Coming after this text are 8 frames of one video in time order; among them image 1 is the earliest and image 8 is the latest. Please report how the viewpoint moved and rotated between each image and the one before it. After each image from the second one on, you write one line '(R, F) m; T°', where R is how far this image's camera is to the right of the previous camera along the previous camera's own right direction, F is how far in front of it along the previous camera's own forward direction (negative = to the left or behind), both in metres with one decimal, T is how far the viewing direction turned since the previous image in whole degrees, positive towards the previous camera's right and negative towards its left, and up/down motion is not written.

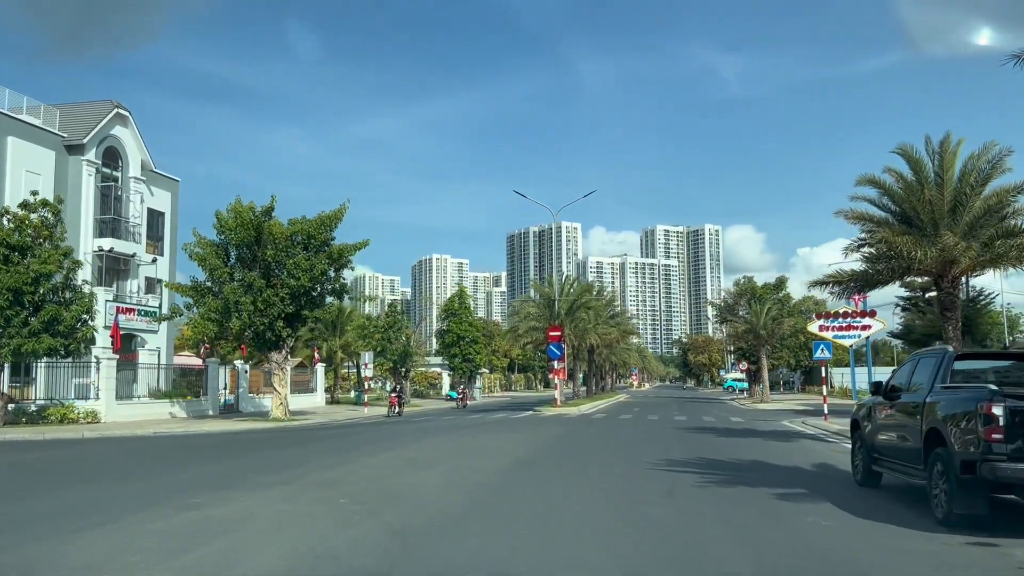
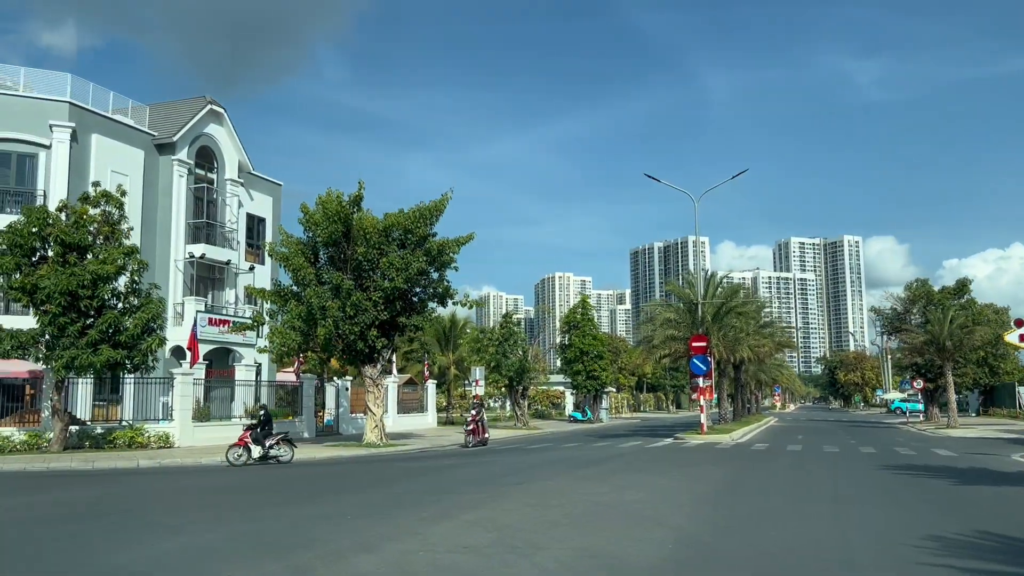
(-0.3, +5.2) m; -8°
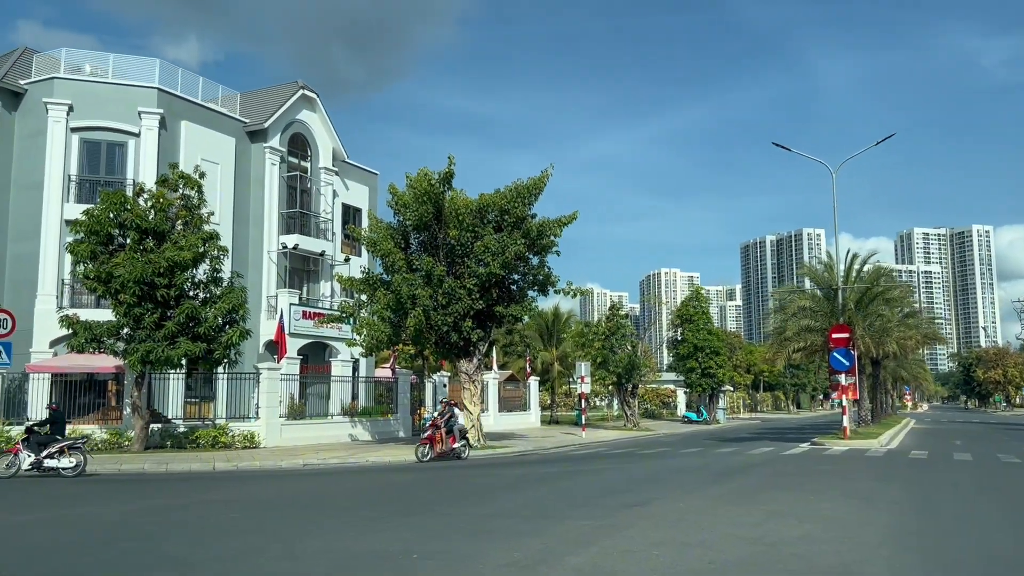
(-0.1, +2.6) m; -7°
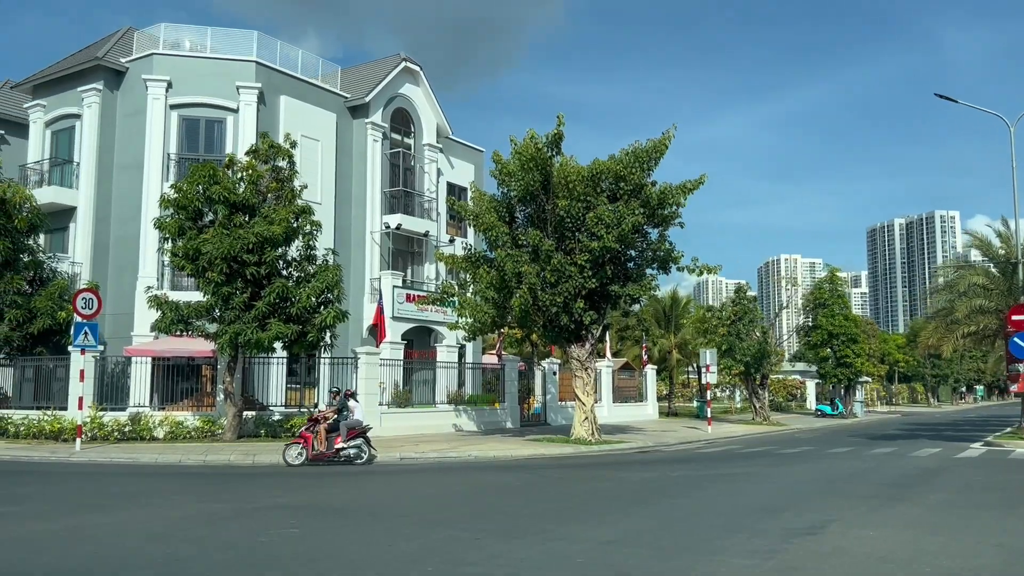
(-0.1, +2.3) m; -7°
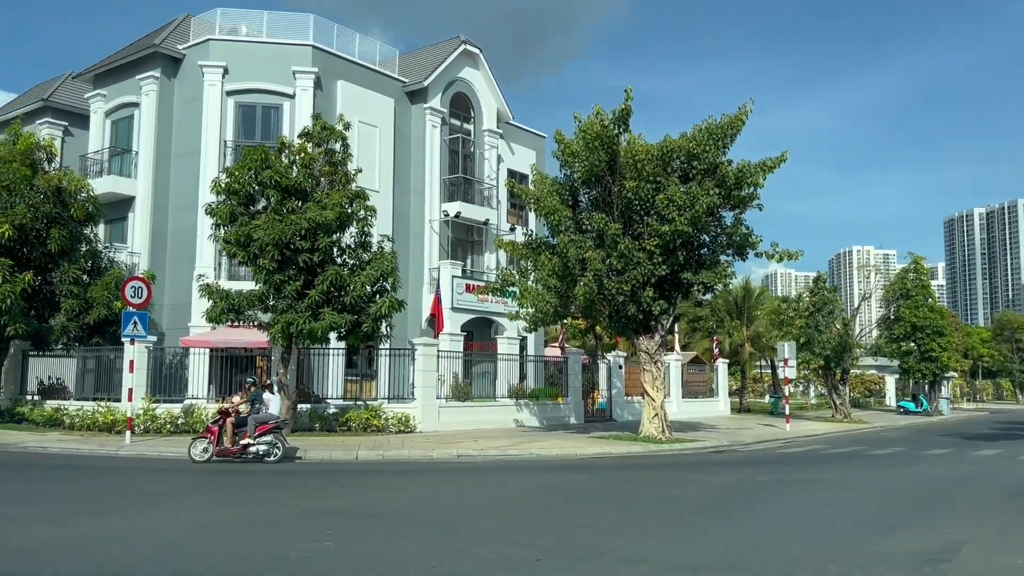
(0.0, +1.2) m; -4°
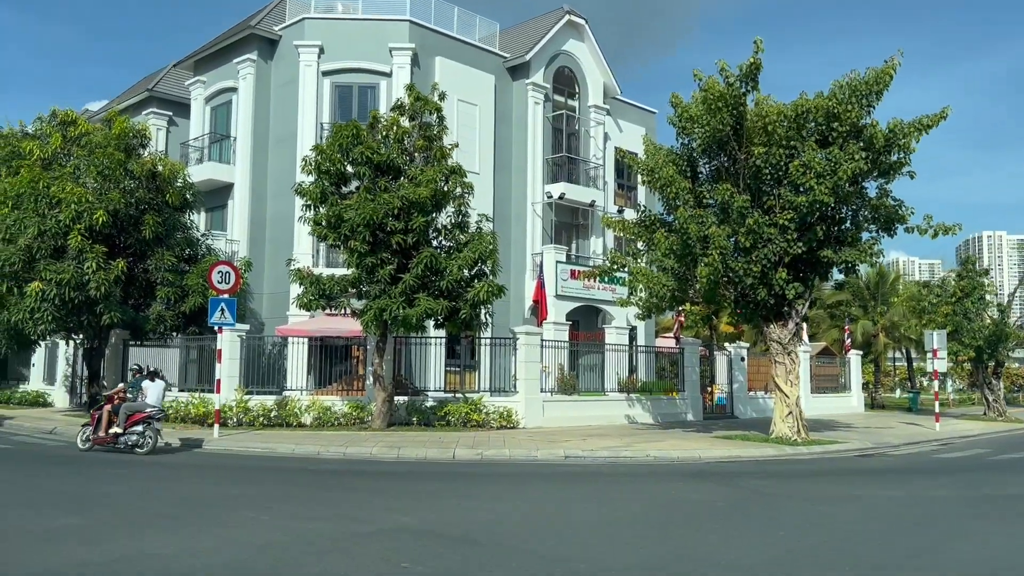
(-0.1, +1.8) m; -7°
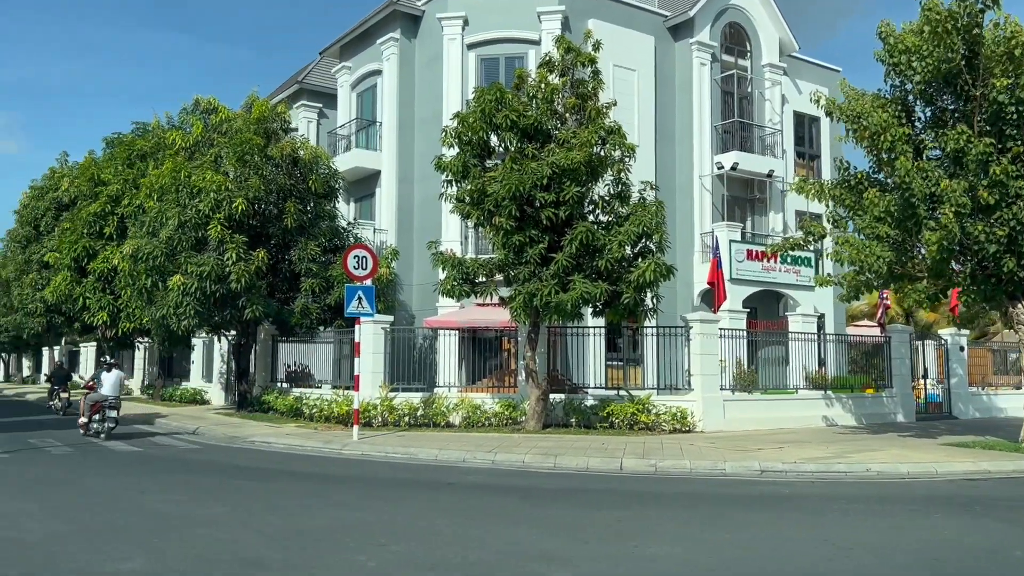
(-0.2, +2.4) m; -10°
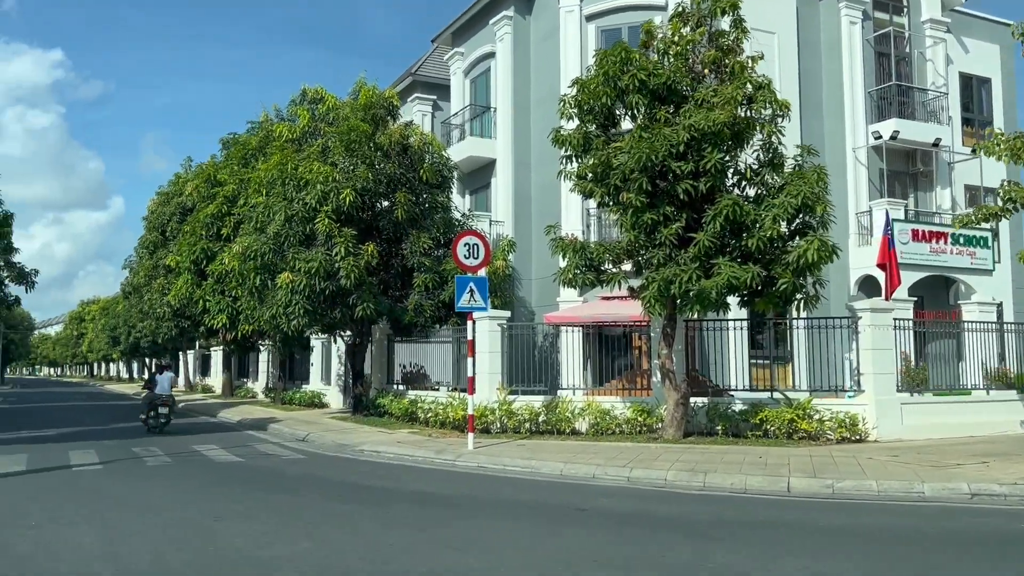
(-0.1, +1.9) m; -8°
